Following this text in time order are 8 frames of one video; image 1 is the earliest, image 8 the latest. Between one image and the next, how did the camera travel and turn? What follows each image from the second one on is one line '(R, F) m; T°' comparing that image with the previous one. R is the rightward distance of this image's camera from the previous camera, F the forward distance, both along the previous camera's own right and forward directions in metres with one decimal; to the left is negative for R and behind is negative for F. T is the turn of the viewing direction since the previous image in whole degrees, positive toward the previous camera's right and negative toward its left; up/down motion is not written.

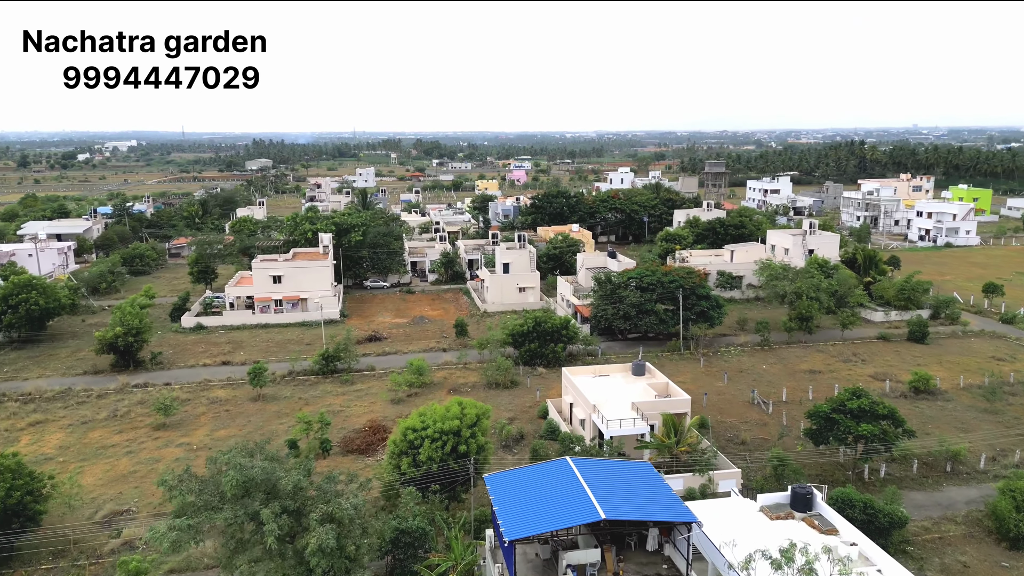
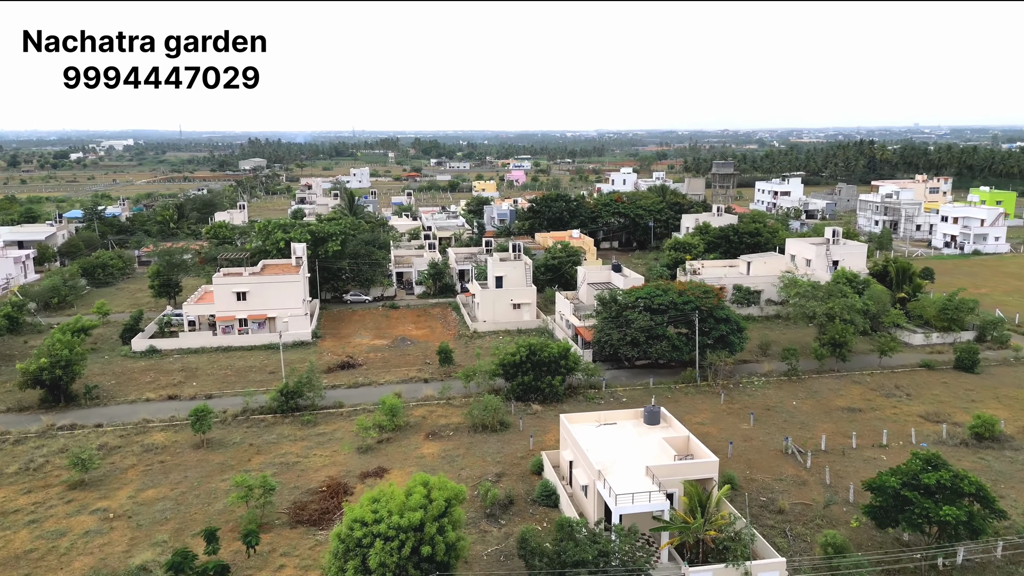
(+0.4, +3.9) m; 0°
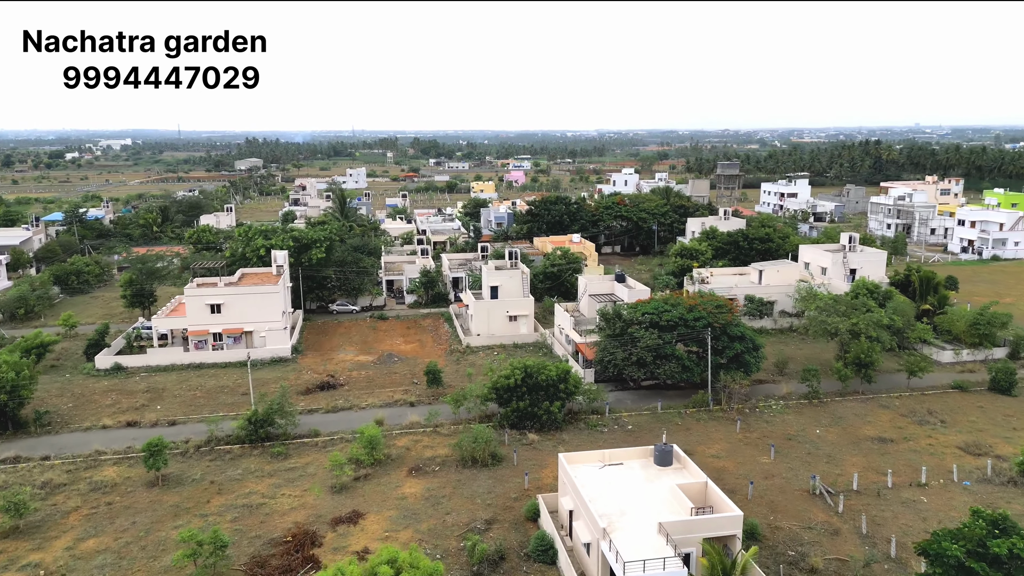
(+0.2, +2.4) m; 0°
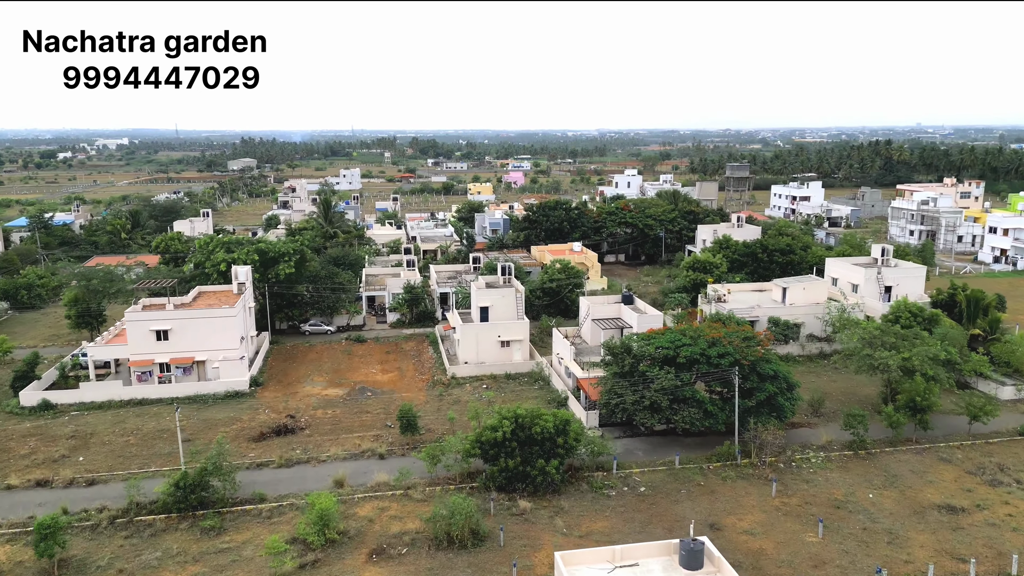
(+0.4, +3.9) m; 0°
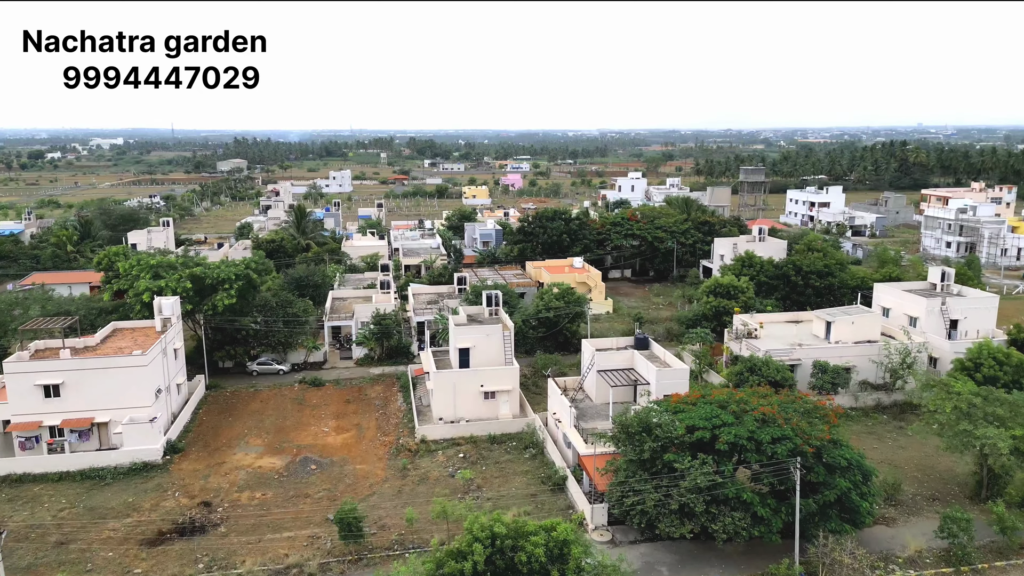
(+0.5, +5.5) m; 0°
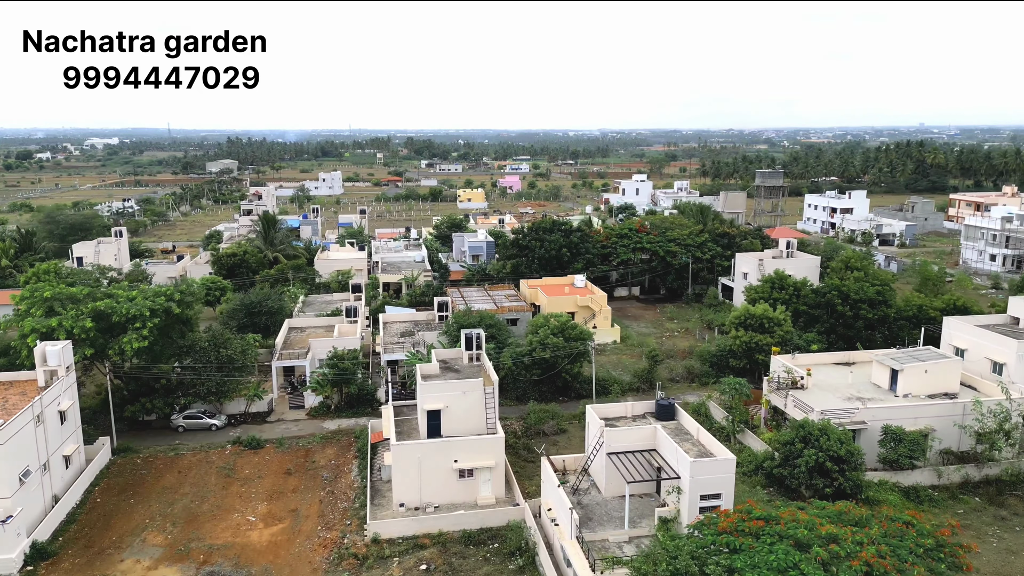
(+0.5, +5.3) m; 0°
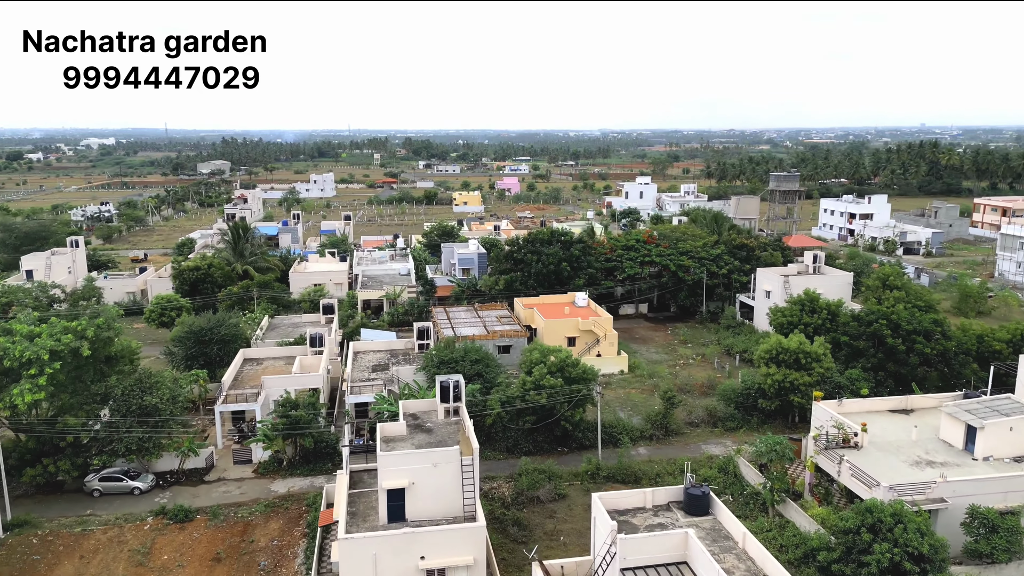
(+0.4, +4.0) m; 0°
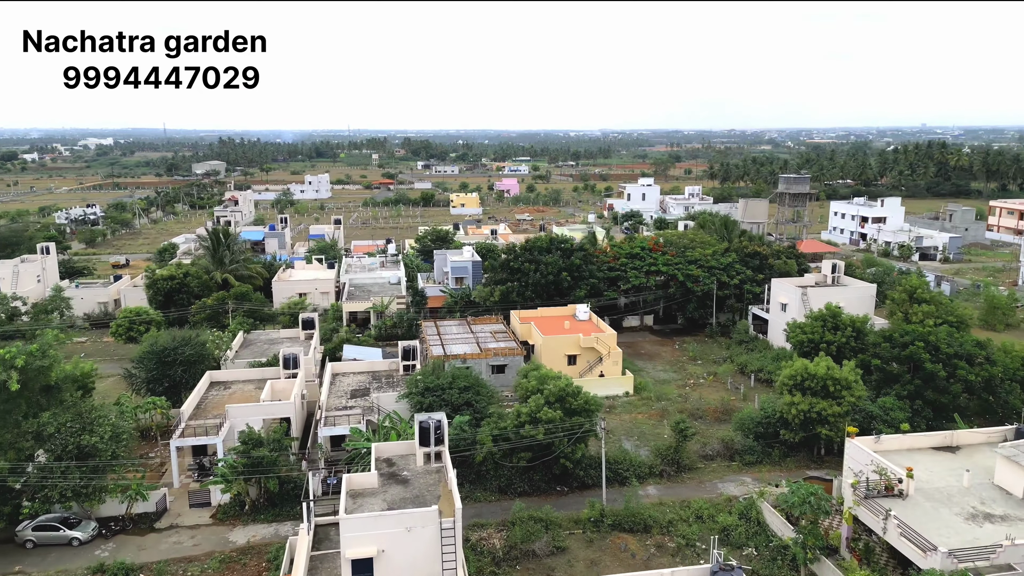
(+0.2, +2.3) m; 0°
